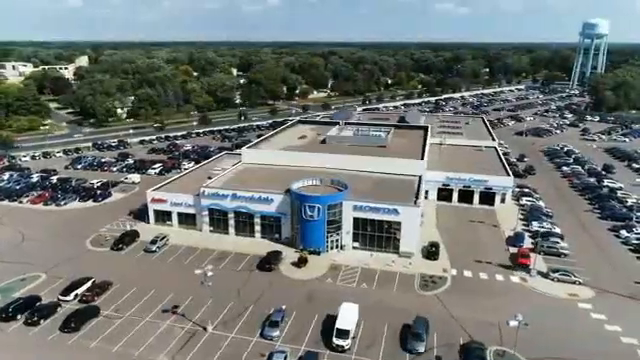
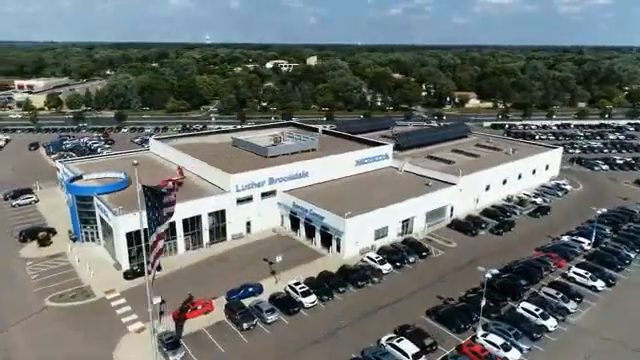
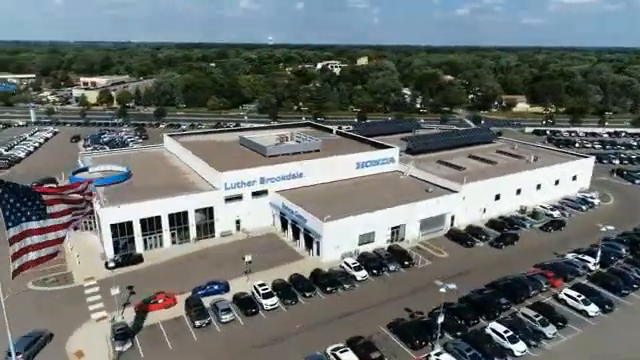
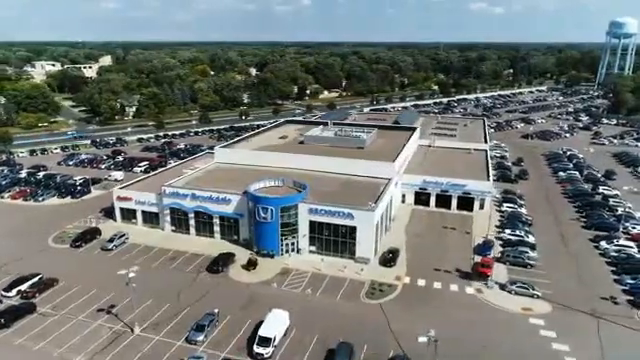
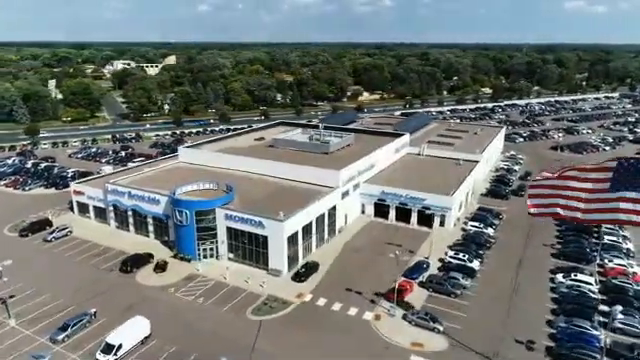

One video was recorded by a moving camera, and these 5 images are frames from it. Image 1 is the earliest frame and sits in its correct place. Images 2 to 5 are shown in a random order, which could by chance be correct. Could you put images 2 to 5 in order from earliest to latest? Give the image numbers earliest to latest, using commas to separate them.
4, 5, 2, 3
